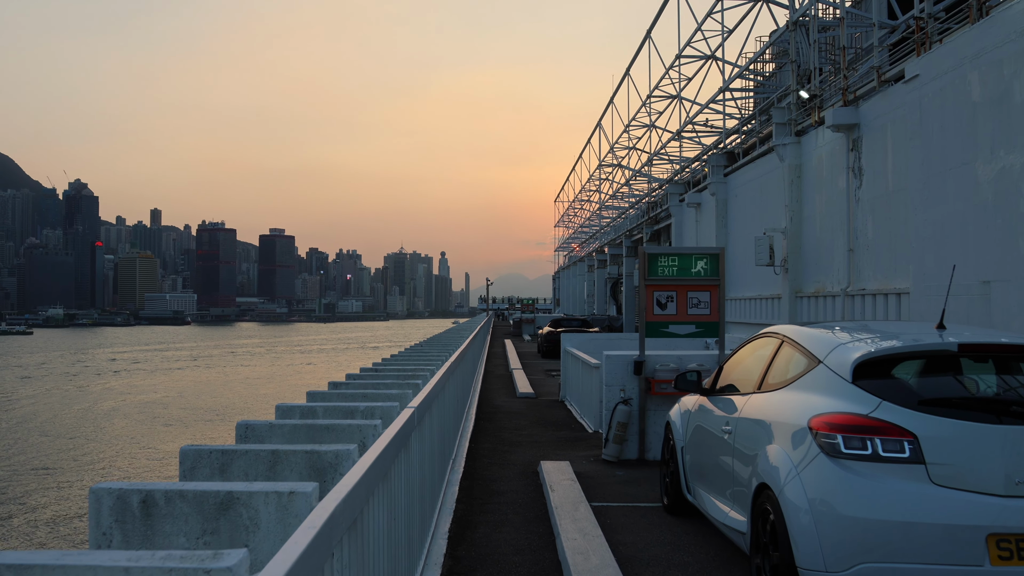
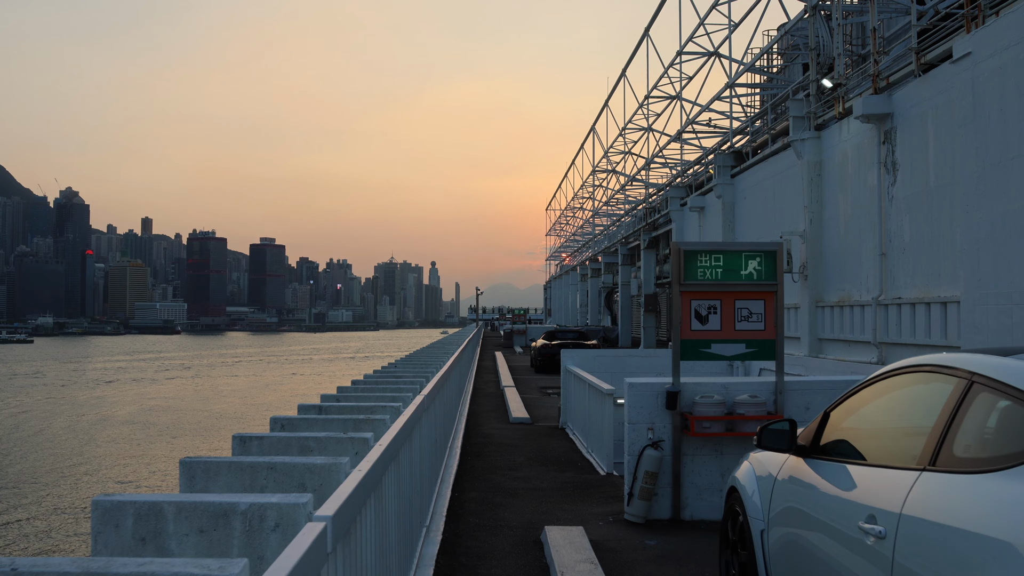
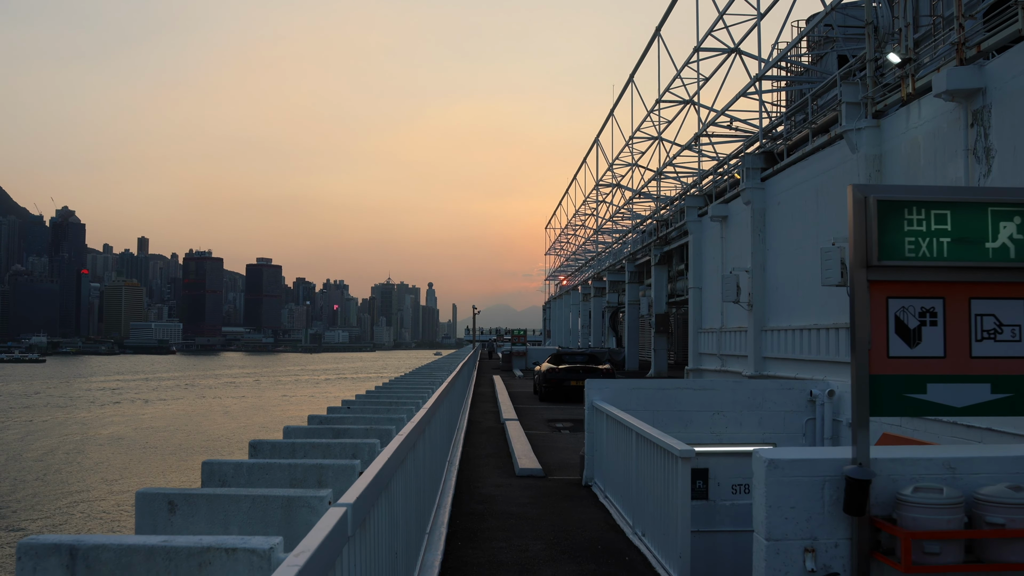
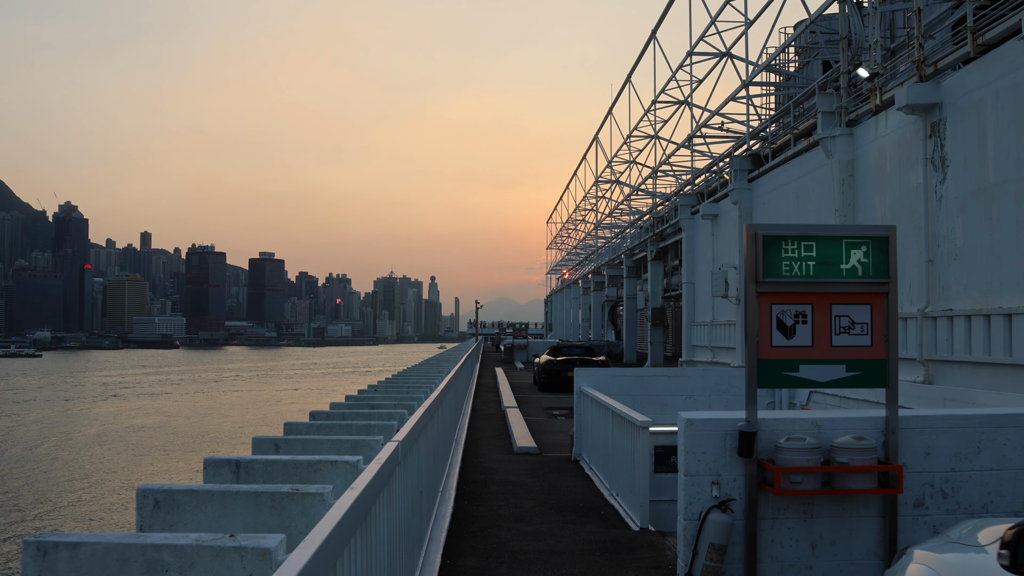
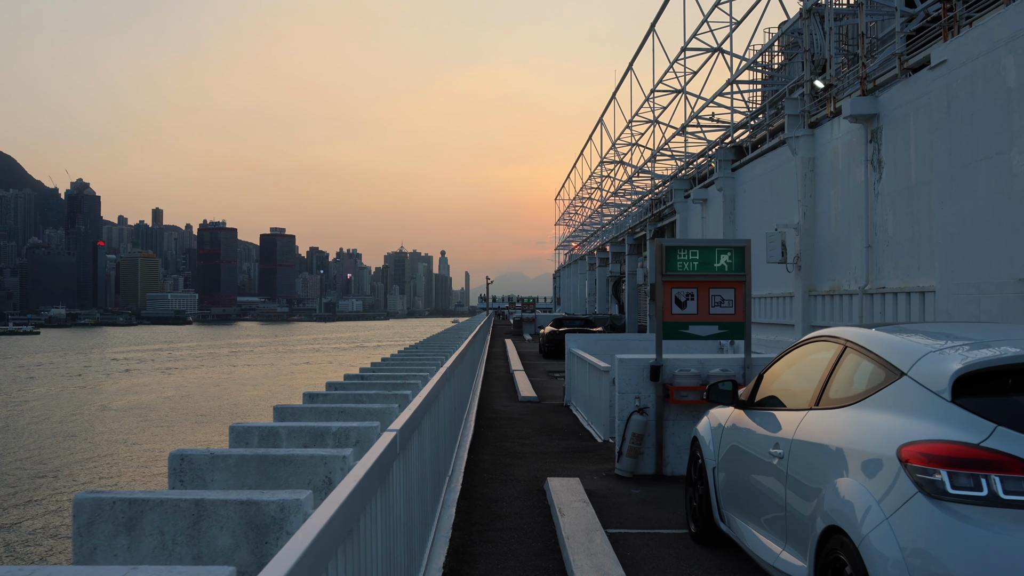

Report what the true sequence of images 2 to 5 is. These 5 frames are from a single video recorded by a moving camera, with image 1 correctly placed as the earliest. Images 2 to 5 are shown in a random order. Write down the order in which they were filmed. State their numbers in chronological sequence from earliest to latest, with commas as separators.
5, 2, 4, 3
